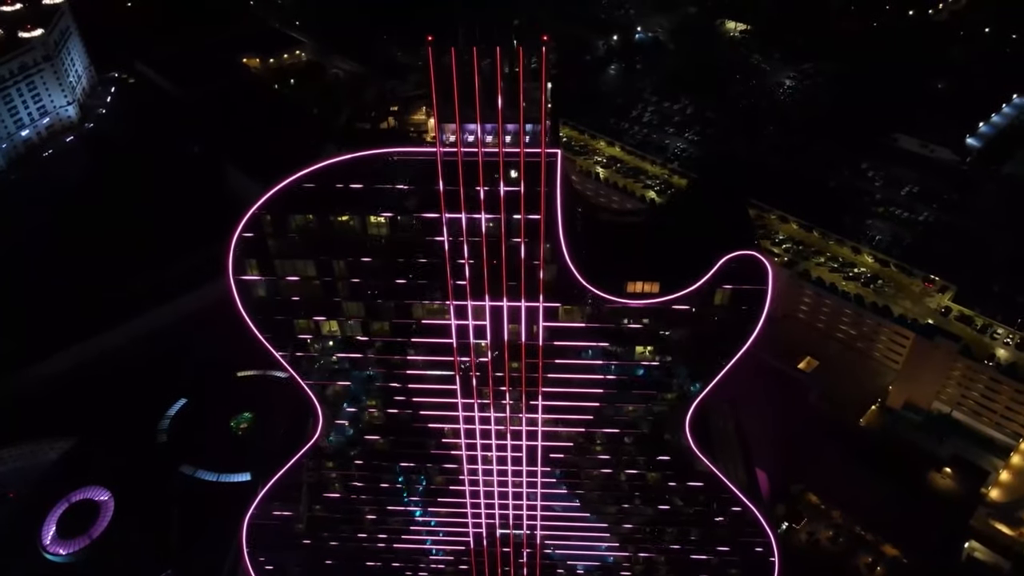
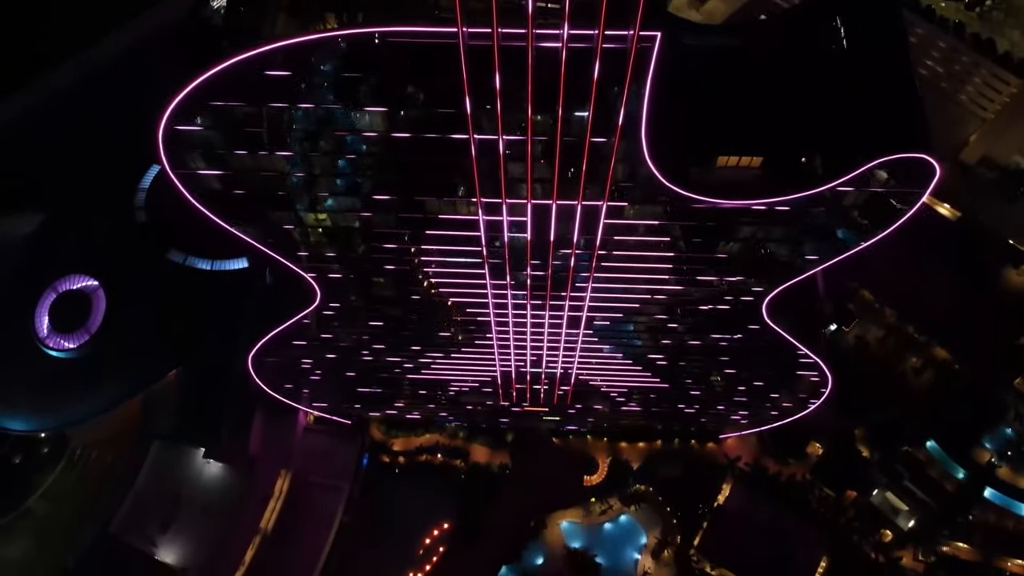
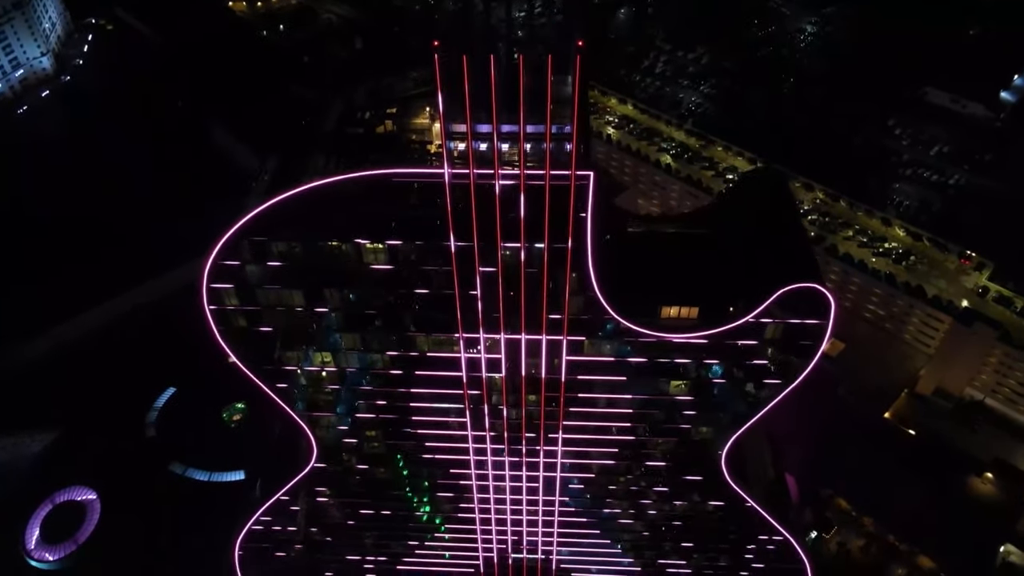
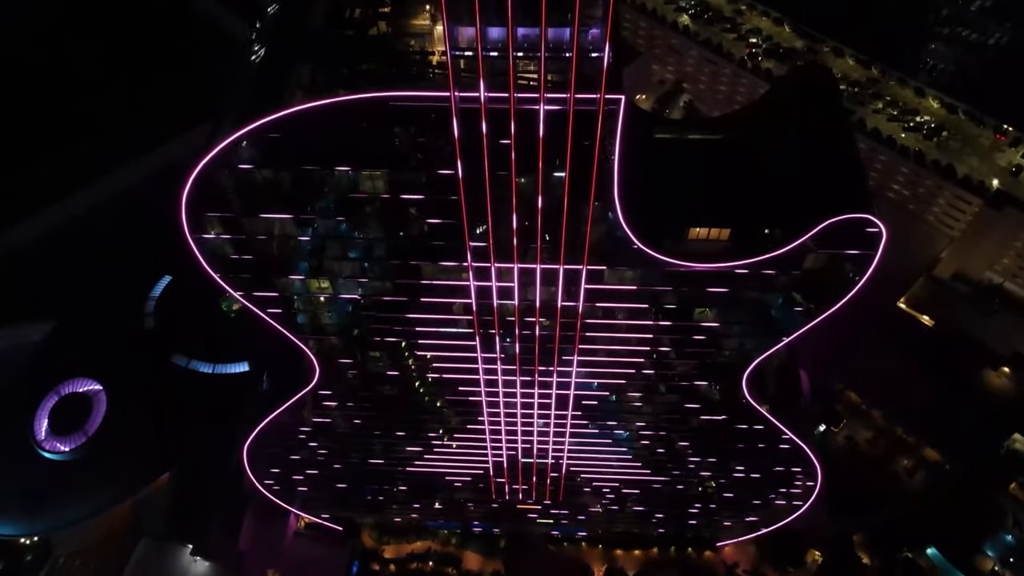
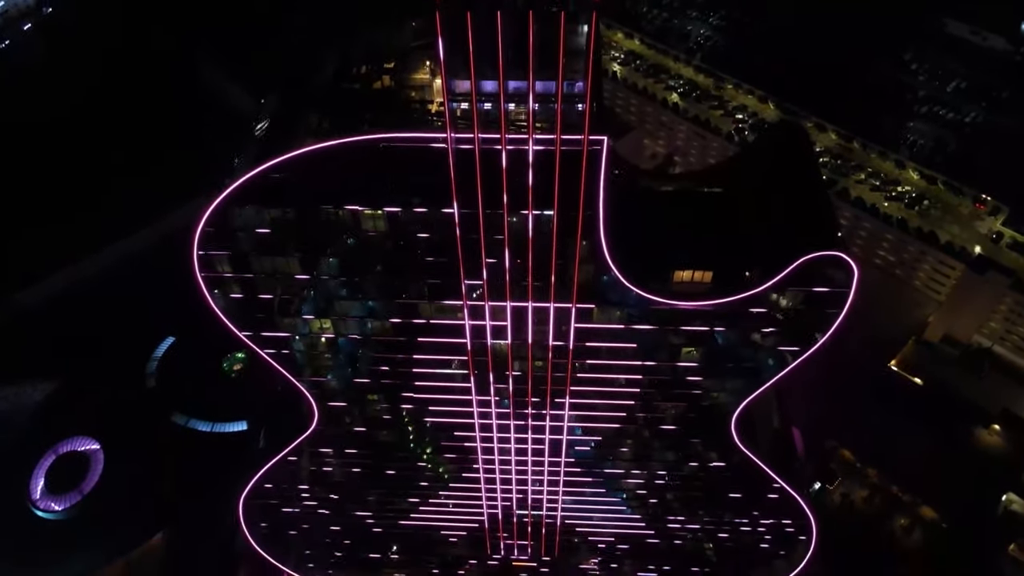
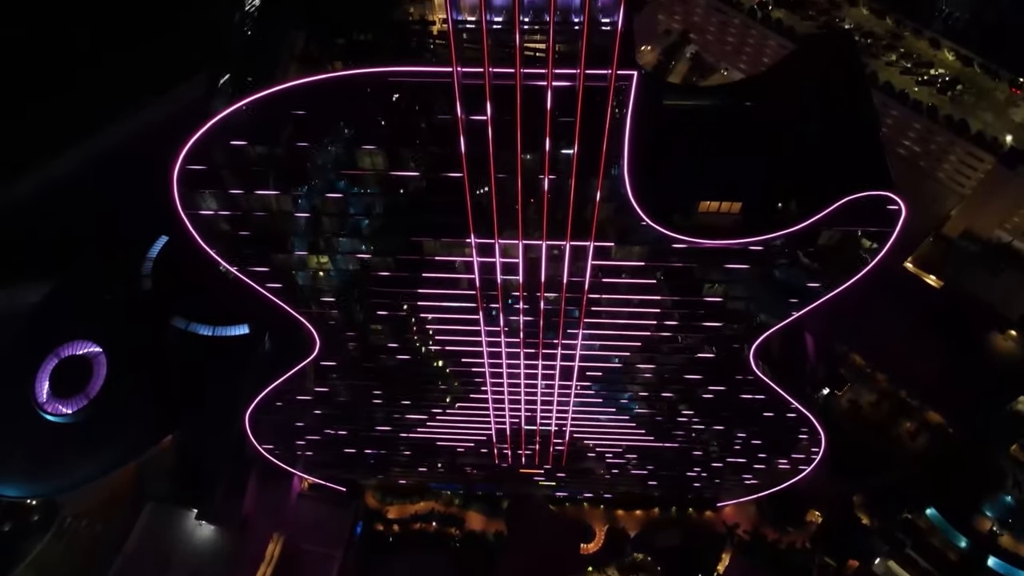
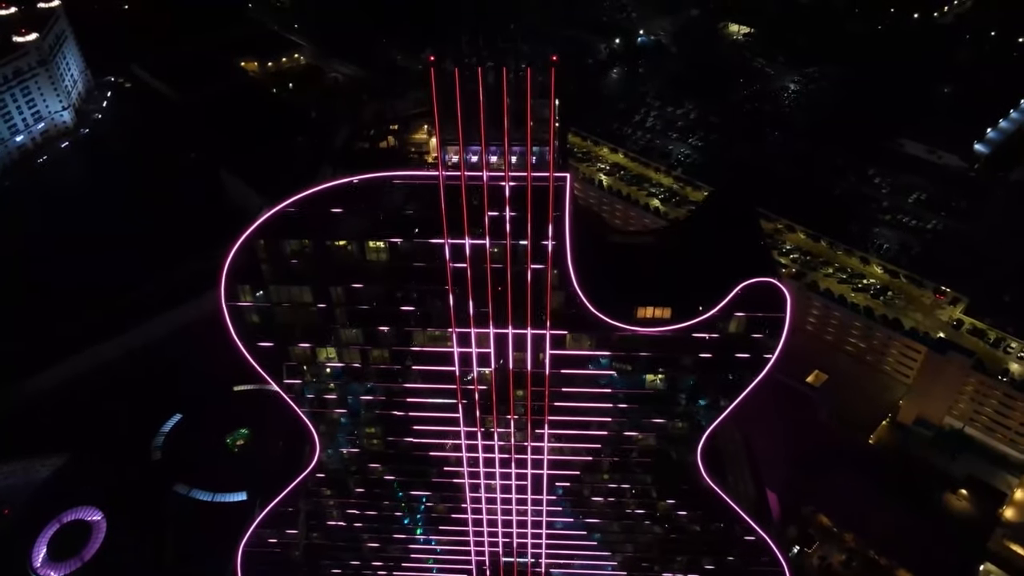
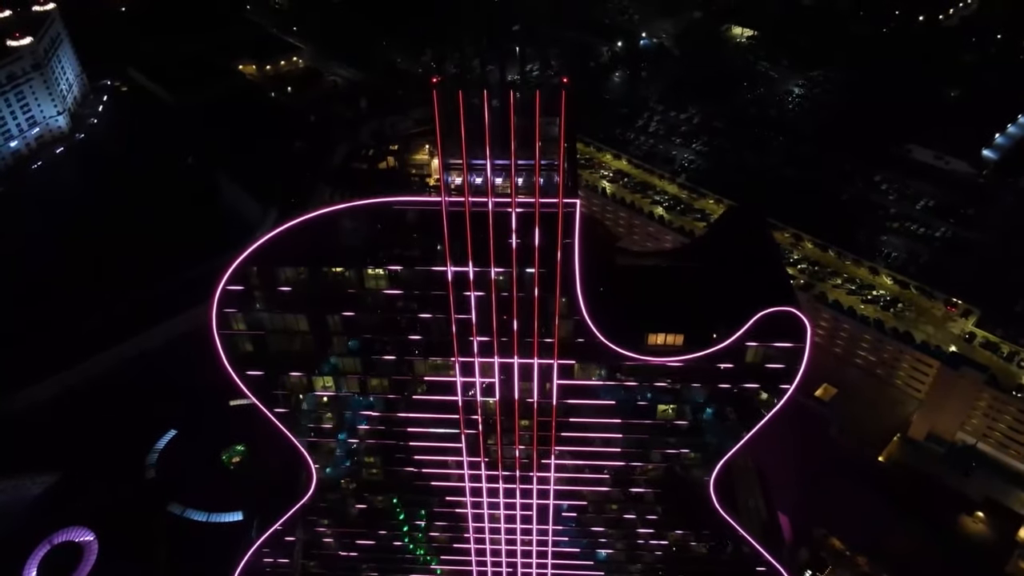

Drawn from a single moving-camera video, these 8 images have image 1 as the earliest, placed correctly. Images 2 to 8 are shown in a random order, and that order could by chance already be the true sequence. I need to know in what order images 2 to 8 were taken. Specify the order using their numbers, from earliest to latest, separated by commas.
7, 8, 3, 5, 4, 6, 2
